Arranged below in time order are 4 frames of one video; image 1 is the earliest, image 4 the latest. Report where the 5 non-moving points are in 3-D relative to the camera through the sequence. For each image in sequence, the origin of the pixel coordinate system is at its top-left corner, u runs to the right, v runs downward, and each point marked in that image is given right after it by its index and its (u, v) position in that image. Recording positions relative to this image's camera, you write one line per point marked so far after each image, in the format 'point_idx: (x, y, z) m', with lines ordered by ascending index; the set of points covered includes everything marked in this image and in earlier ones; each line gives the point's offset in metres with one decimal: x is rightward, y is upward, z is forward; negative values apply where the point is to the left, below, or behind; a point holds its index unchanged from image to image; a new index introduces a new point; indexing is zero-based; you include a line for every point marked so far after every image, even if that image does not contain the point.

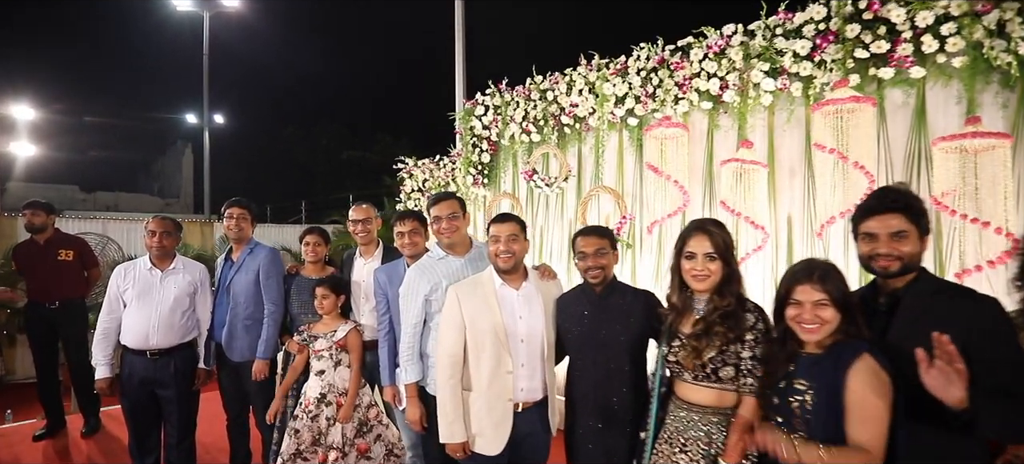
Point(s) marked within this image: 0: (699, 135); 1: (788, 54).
0: (+1.8, +1.0, +5.1) m
1: (+2.3, +1.5, +4.3) m
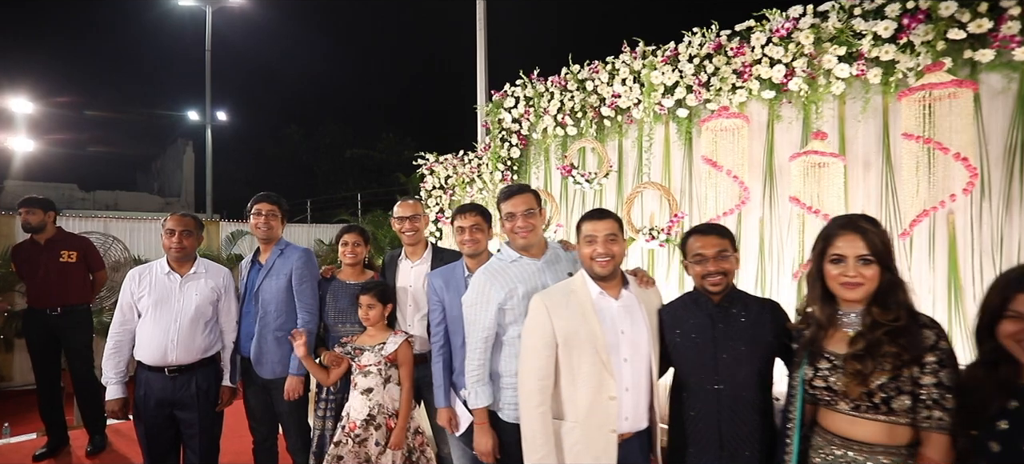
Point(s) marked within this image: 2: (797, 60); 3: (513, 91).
0: (+2.2, +1.0, +4.7) m
1: (+2.7, +1.5, +3.9) m
2: (+2.4, +1.4, +4.3) m
3: (0.0, +1.7, +6.3) m
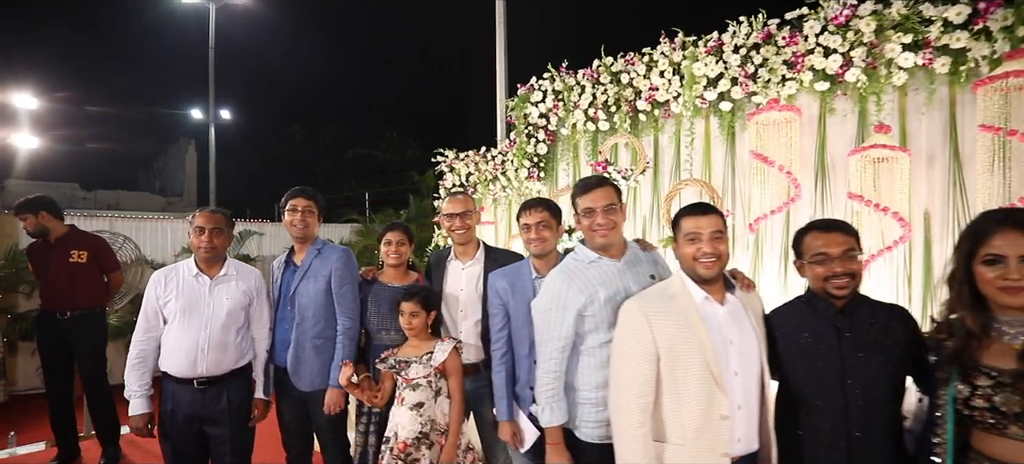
0: (+2.6, +1.0, +4.5) m
1: (+3.0, +1.5, +3.7) m
2: (+2.7, +1.4, +4.0) m
3: (+0.3, +1.7, +6.0) m
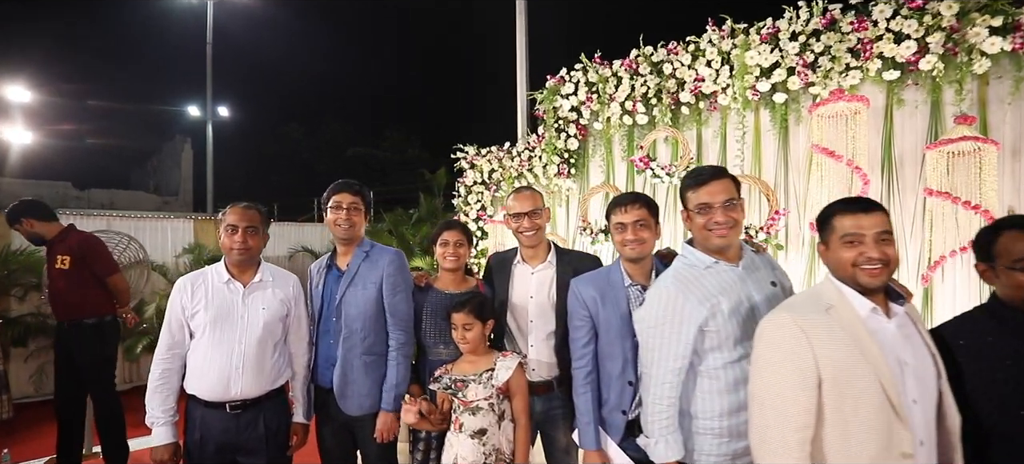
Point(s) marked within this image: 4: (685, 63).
0: (+2.9, +1.0, +4.1) m
1: (+3.4, +1.5, +3.4) m
2: (+3.1, +1.4, +3.7) m
3: (+0.7, +1.7, +5.7) m
4: (+1.6, +1.6, +4.9) m
